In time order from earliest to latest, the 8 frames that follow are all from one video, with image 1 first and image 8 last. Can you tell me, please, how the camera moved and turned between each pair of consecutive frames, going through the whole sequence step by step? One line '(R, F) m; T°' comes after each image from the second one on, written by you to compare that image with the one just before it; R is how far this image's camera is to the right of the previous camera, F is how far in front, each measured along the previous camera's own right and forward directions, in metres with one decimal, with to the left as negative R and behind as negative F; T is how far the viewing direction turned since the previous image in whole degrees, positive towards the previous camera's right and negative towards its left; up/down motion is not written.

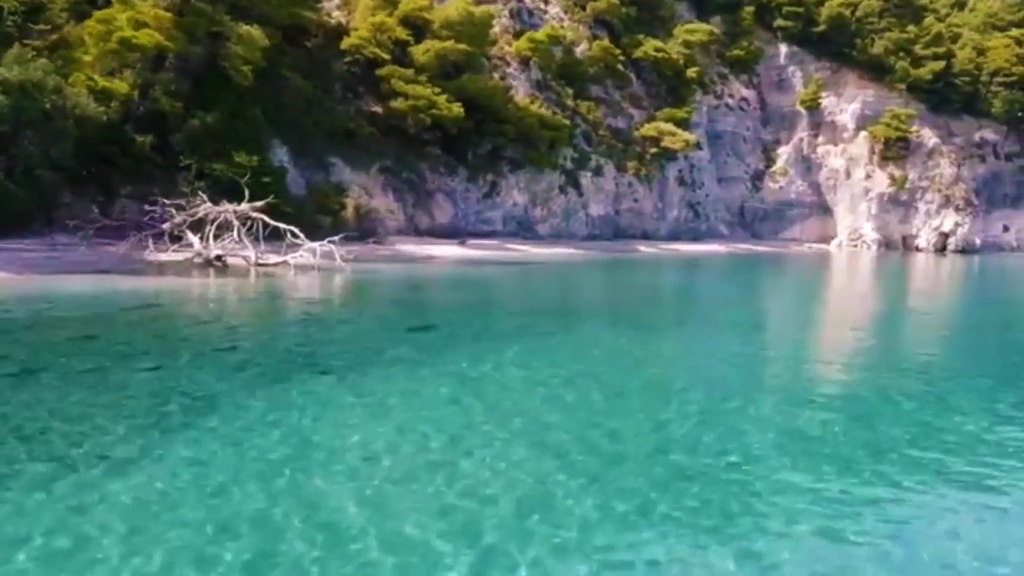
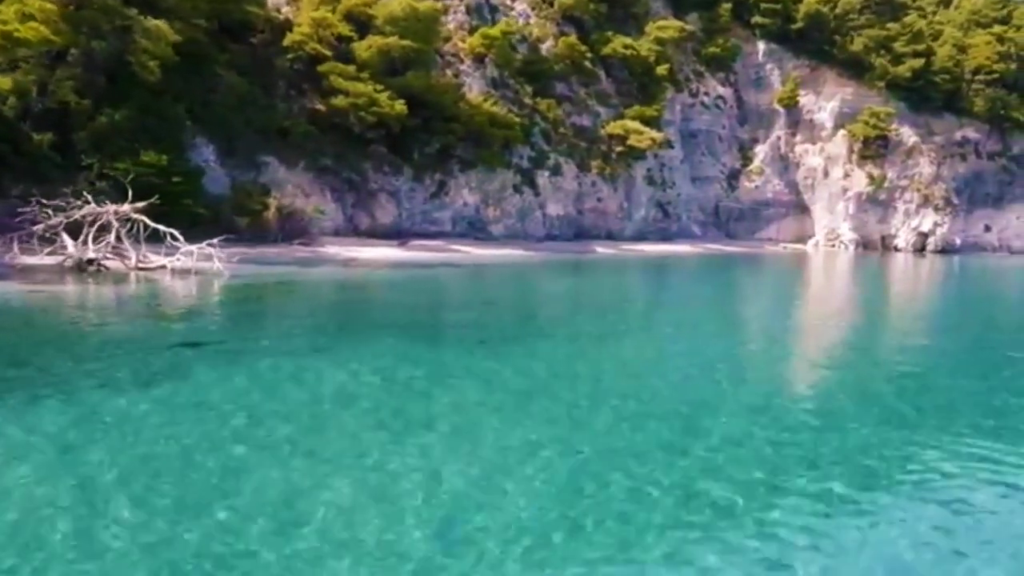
(+2.5, +0.9) m; 0°
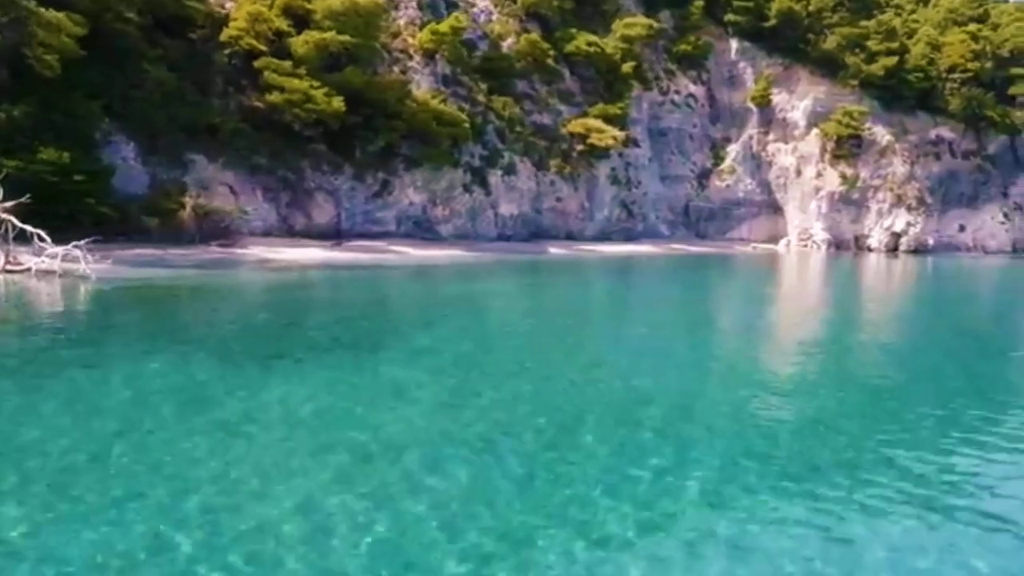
(+2.3, +0.9) m; 0°
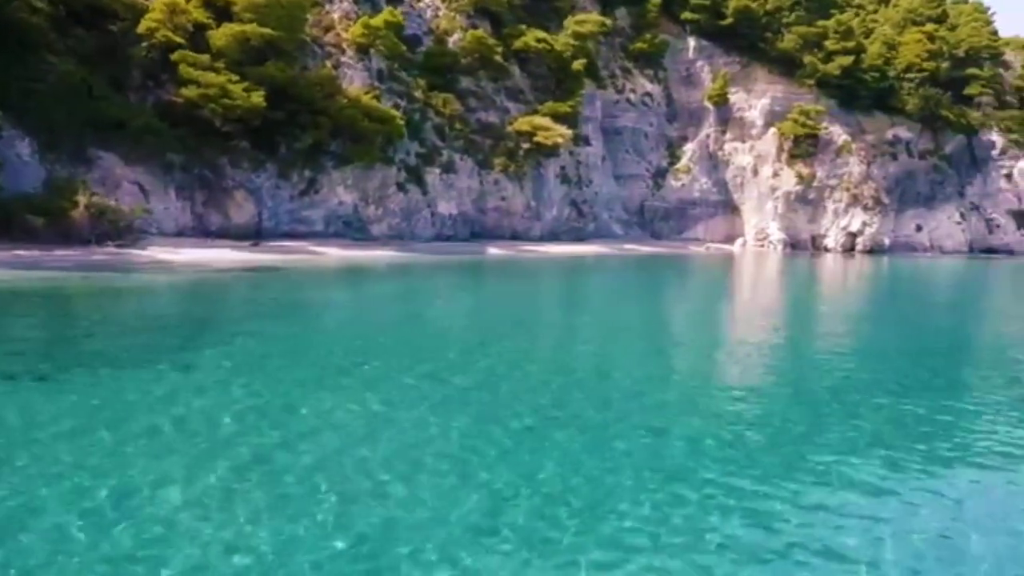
(+2.2, +1.0) m; +1°
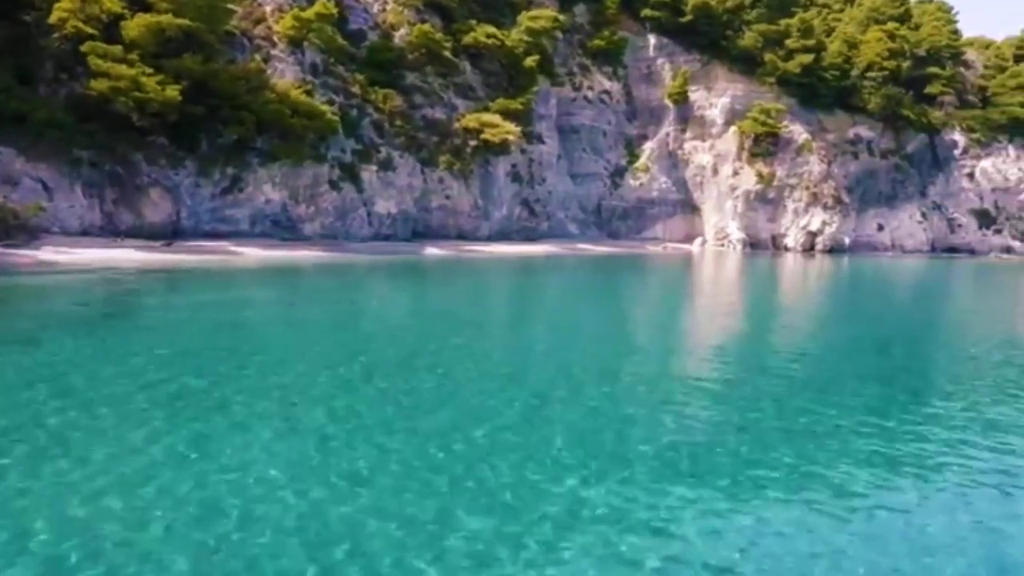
(+2.2, +1.1) m; +1°
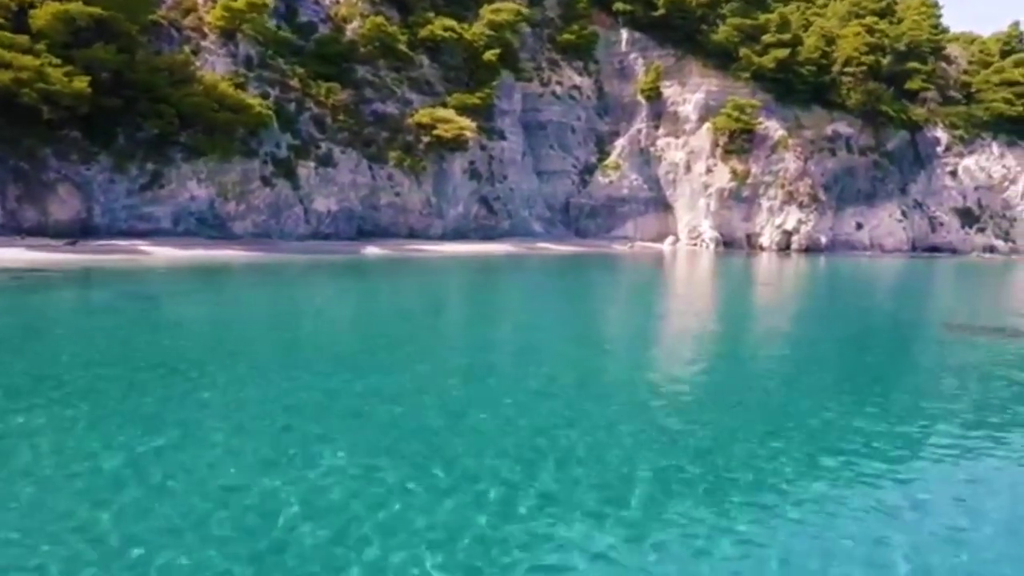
(+2.9, +1.5) m; 0°
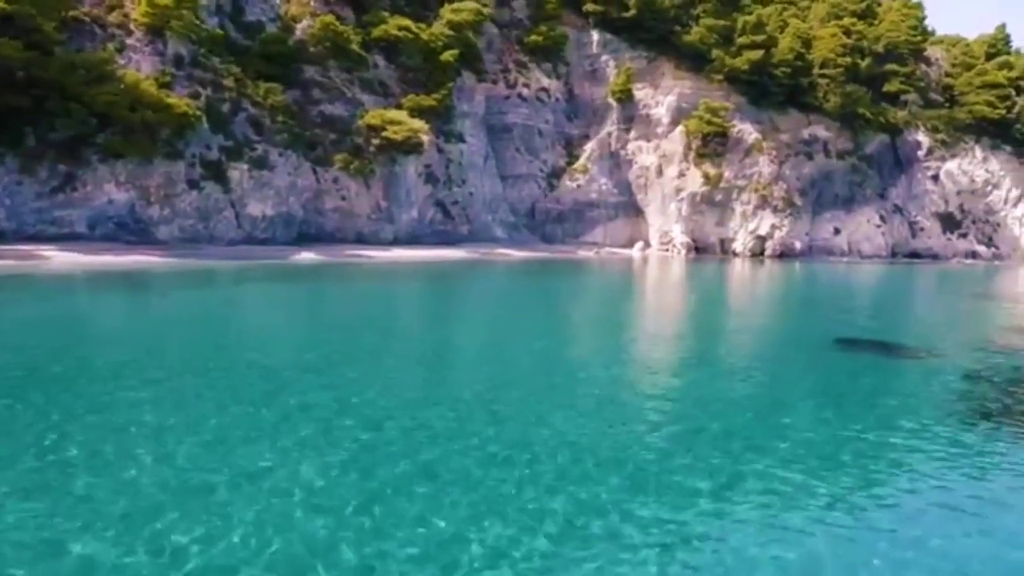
(+2.9, +1.5) m; 0°
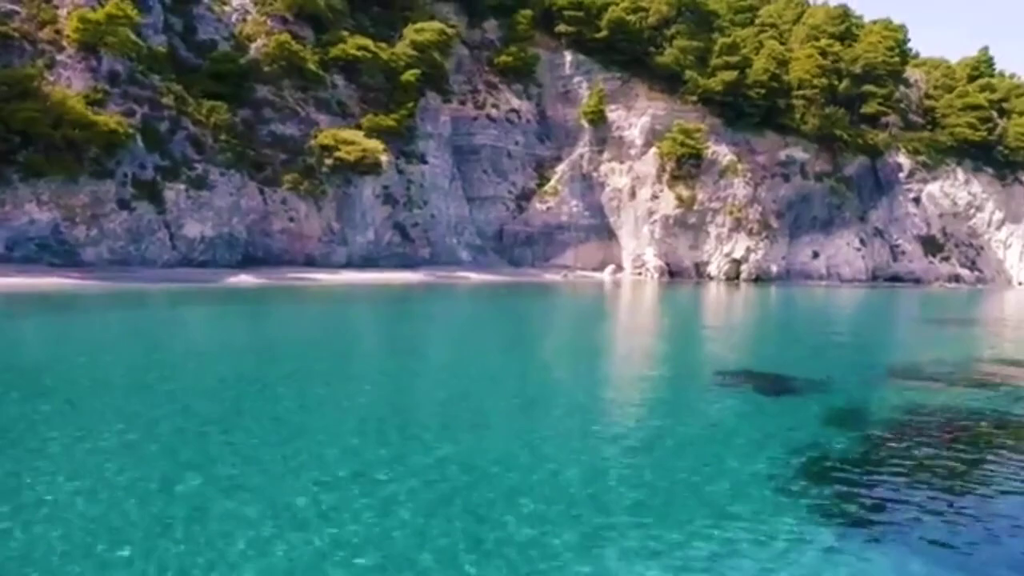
(+2.6, +1.4) m; 0°
